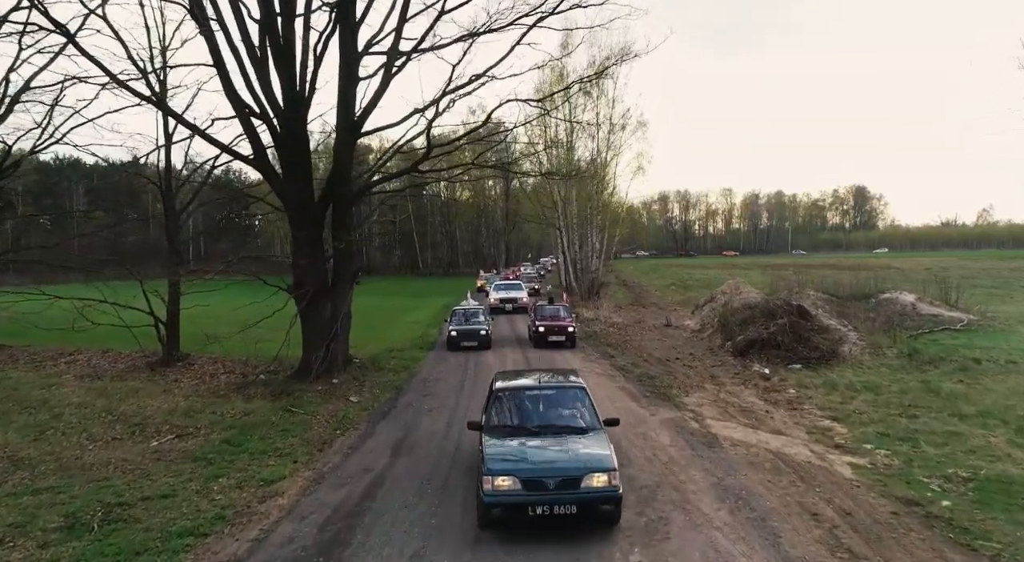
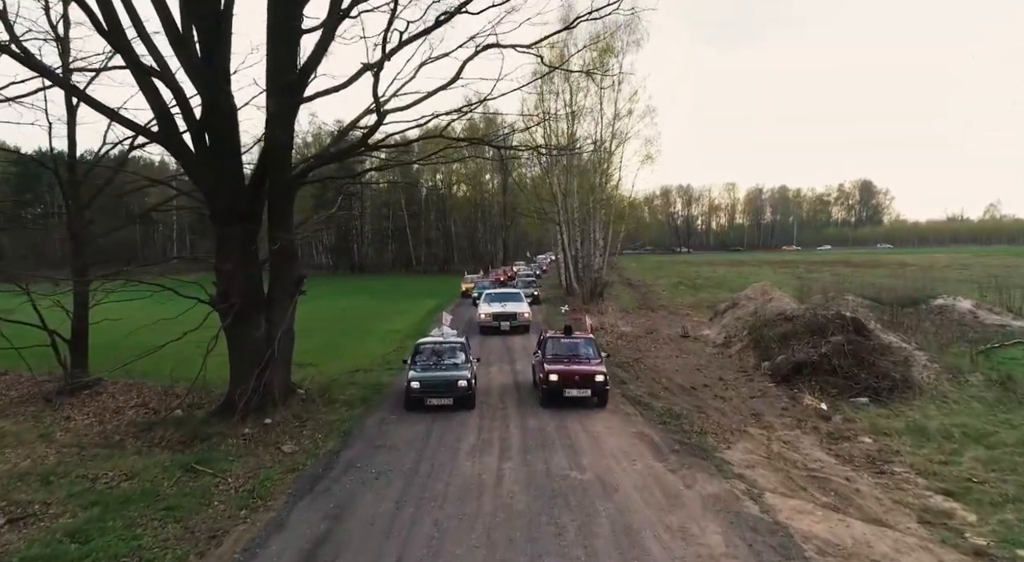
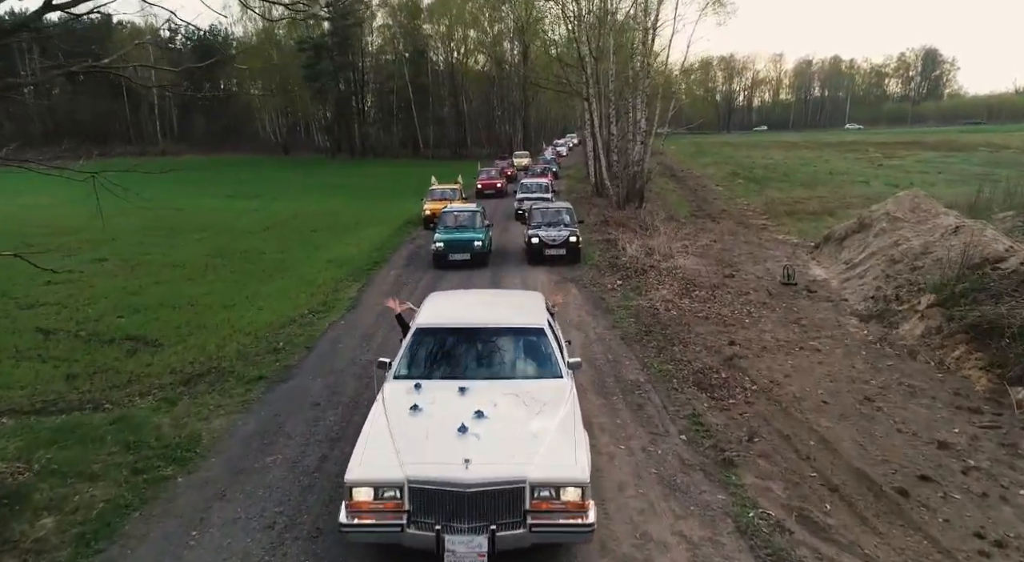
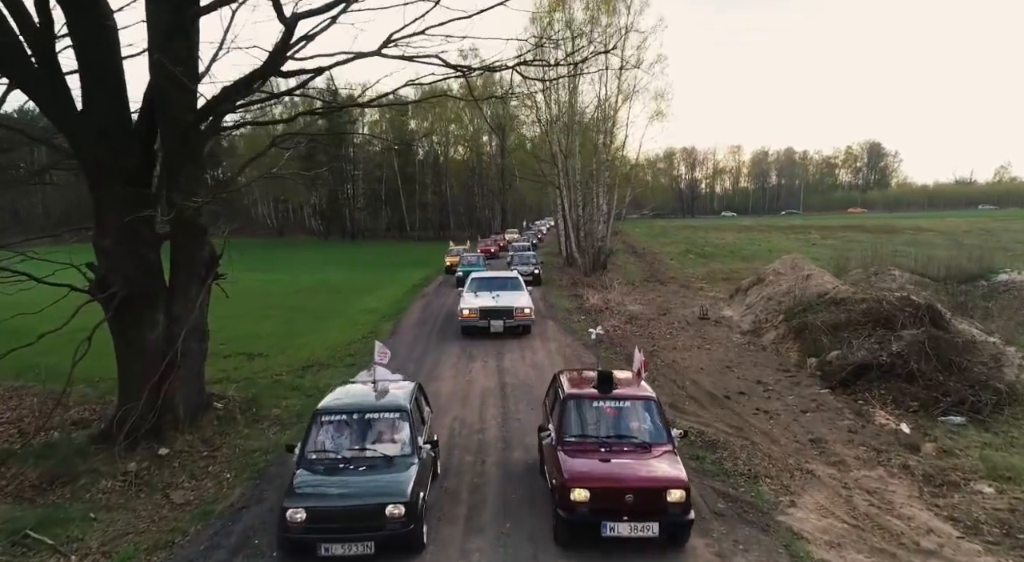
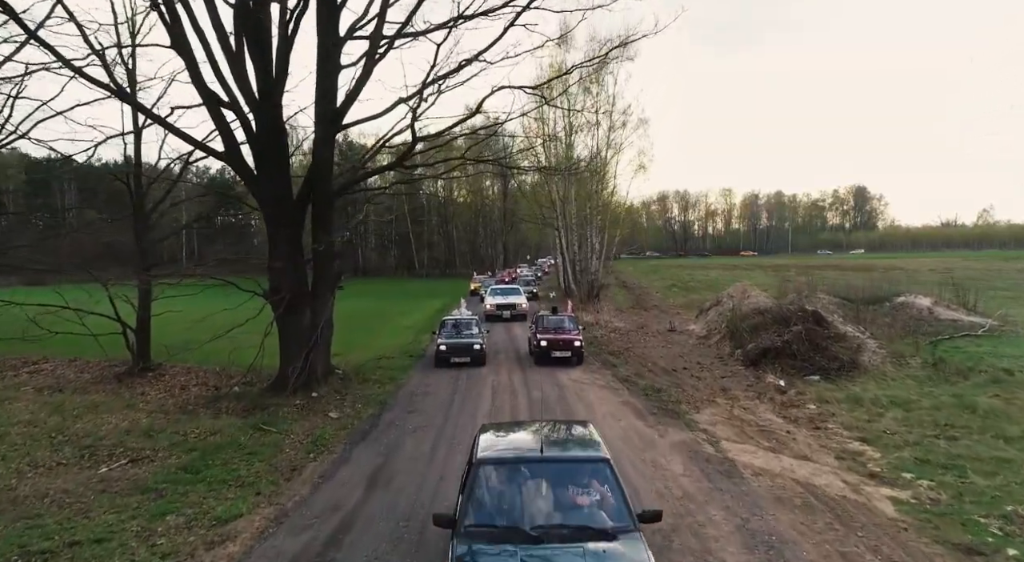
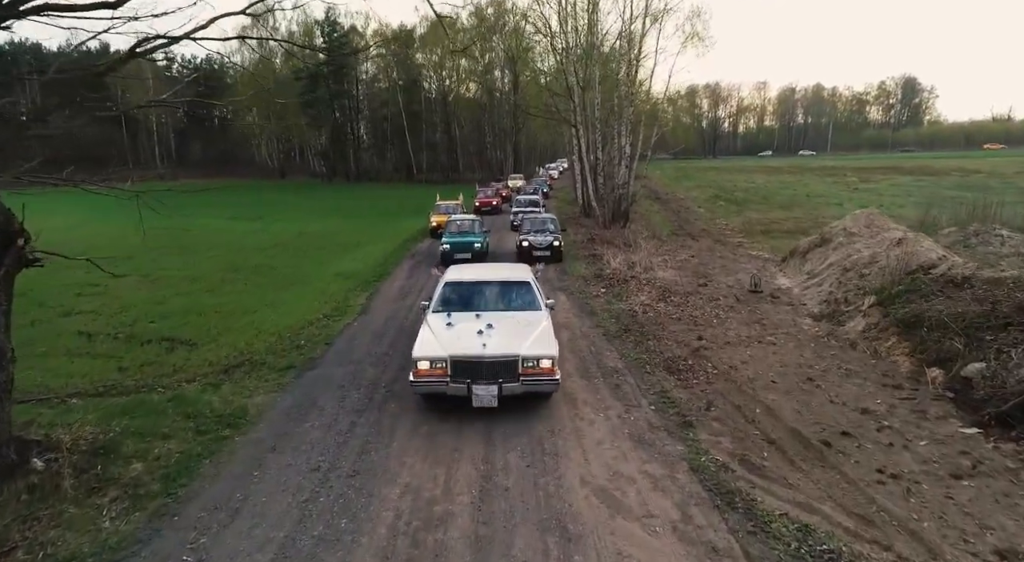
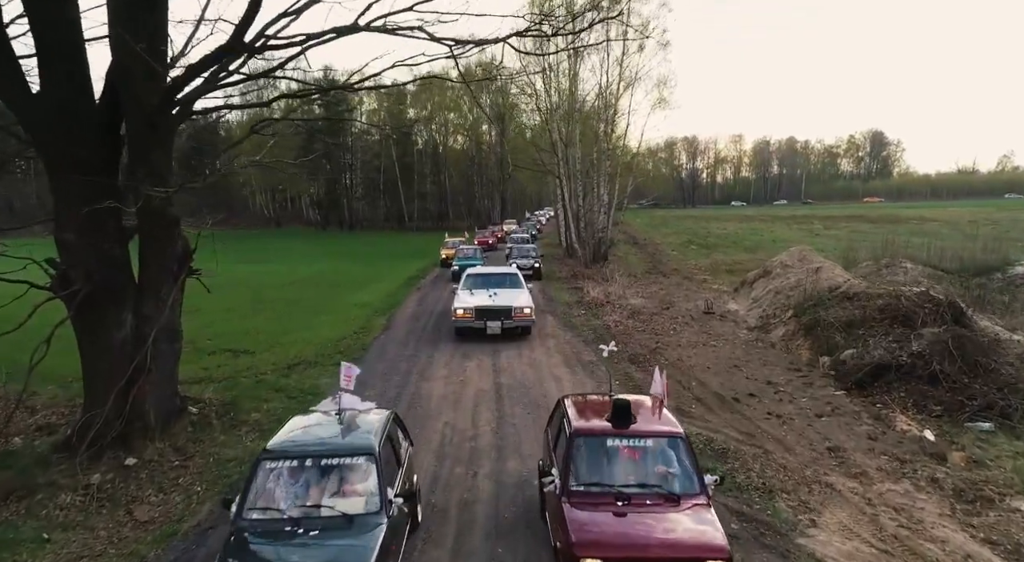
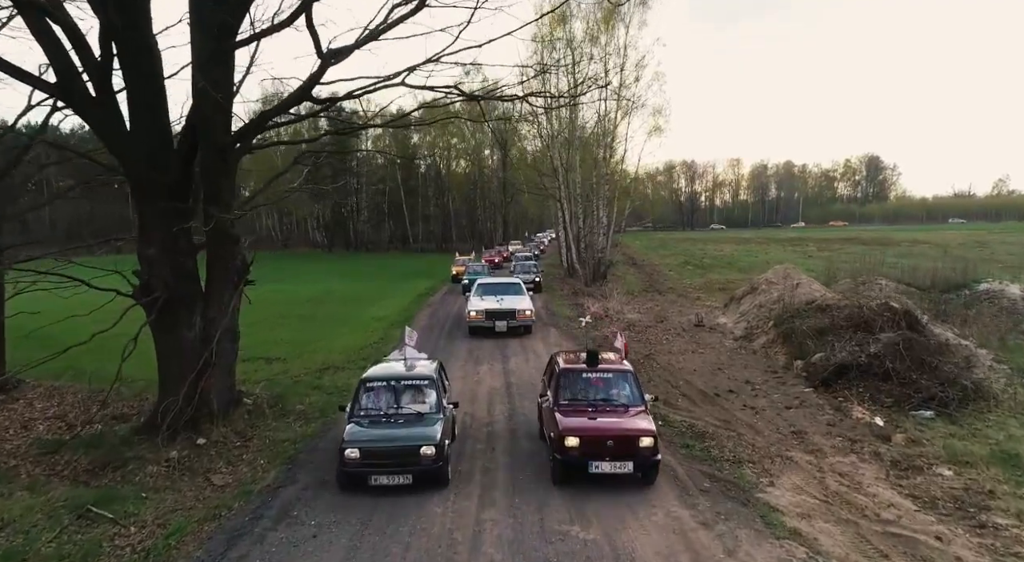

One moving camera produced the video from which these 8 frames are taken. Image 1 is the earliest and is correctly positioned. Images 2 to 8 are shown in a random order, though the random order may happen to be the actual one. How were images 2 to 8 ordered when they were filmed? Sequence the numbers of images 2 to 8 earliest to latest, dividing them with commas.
5, 2, 8, 4, 7, 6, 3
